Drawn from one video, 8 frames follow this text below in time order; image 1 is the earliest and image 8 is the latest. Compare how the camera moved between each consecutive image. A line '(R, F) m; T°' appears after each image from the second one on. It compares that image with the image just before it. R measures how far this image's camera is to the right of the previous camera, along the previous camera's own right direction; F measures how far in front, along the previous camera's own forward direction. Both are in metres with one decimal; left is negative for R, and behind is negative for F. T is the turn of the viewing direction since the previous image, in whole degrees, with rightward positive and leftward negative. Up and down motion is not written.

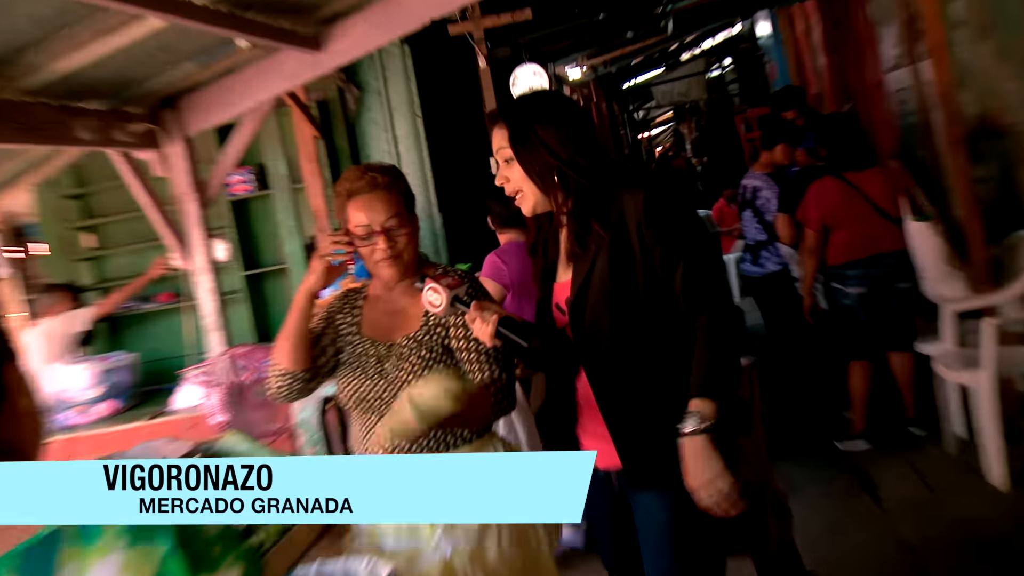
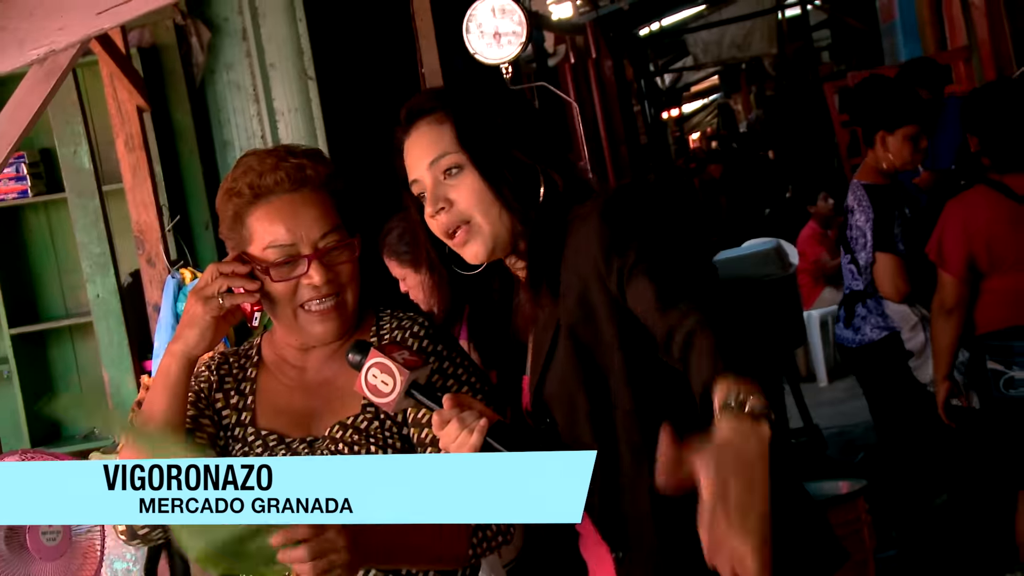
(+0.1, +0.9) m; 0°
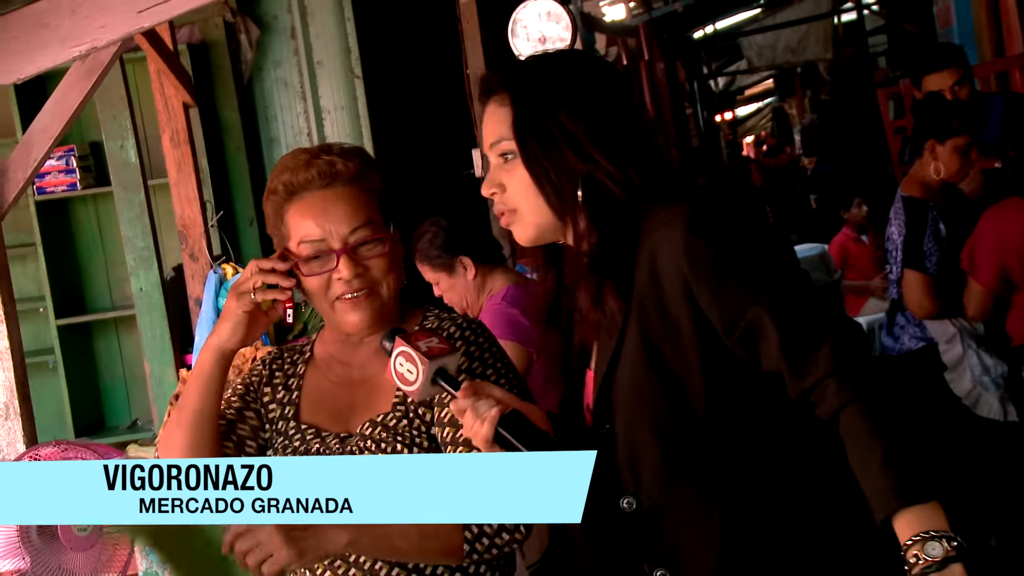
(0.0, 0.0) m; -3°
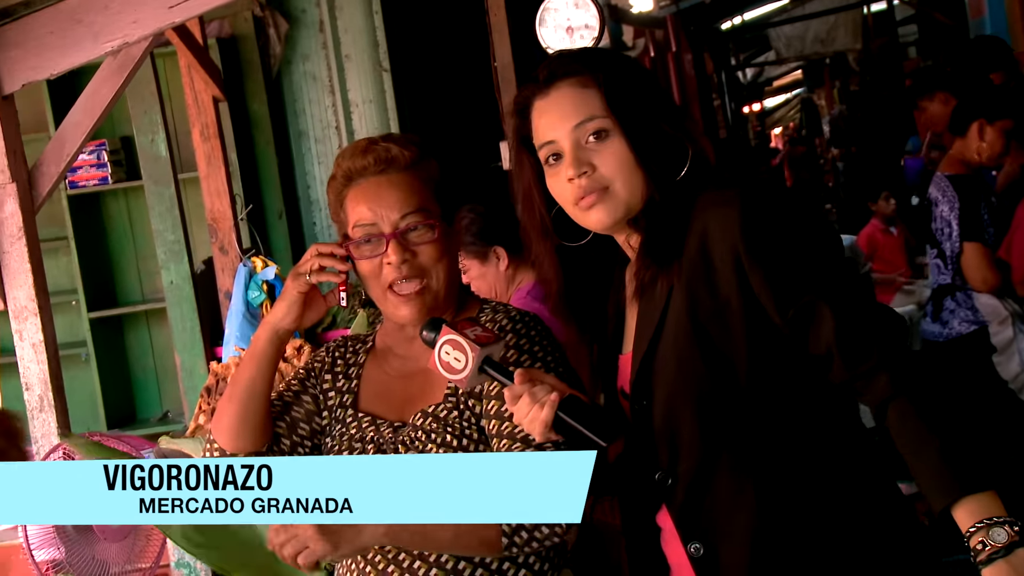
(0.0, 0.0) m; -2°
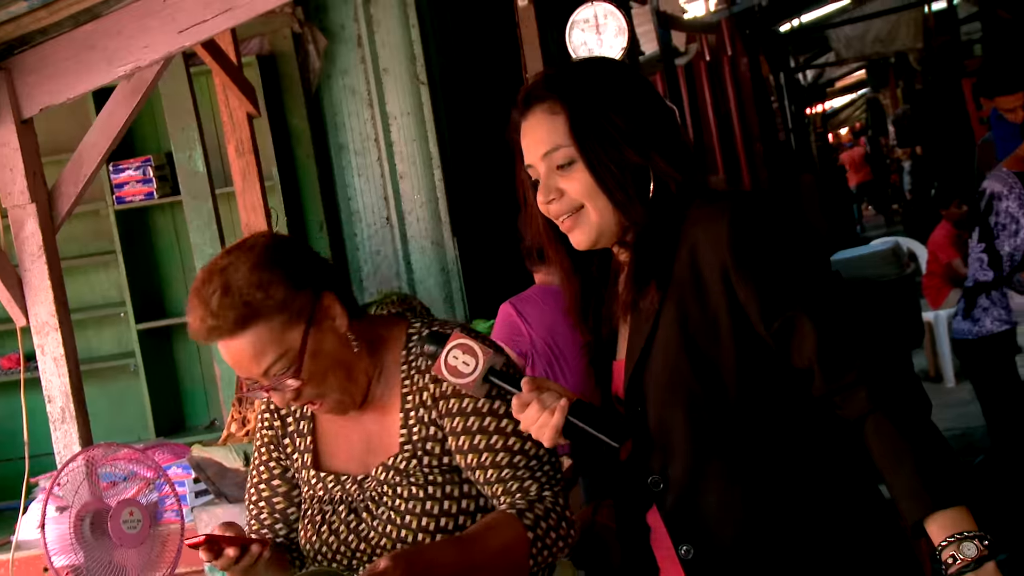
(+0.1, 0.0) m; -5°
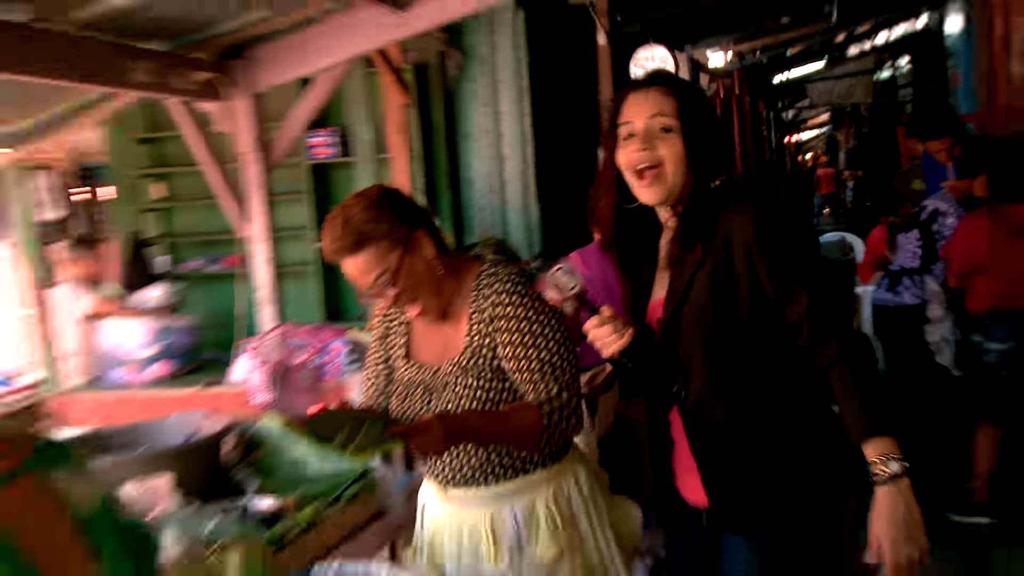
(-0.2, -0.6) m; +2°
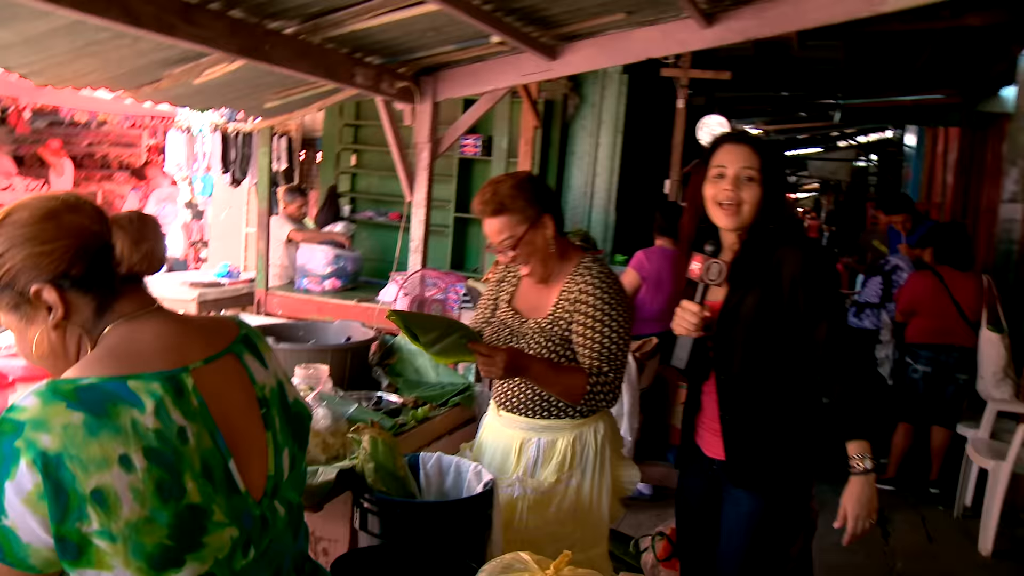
(-0.4, -0.8) m; +3°
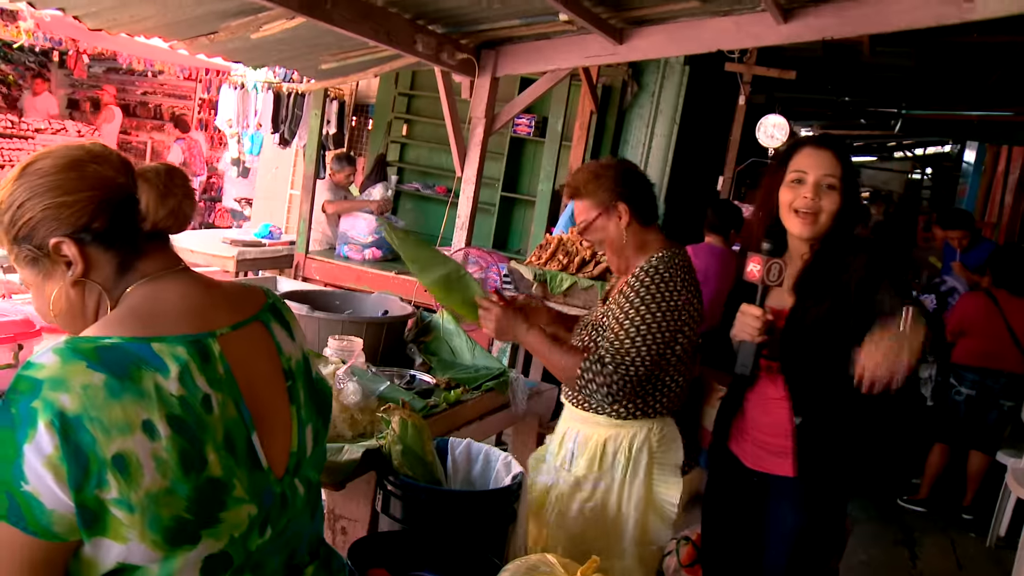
(-0.1, +0.1) m; 0°
